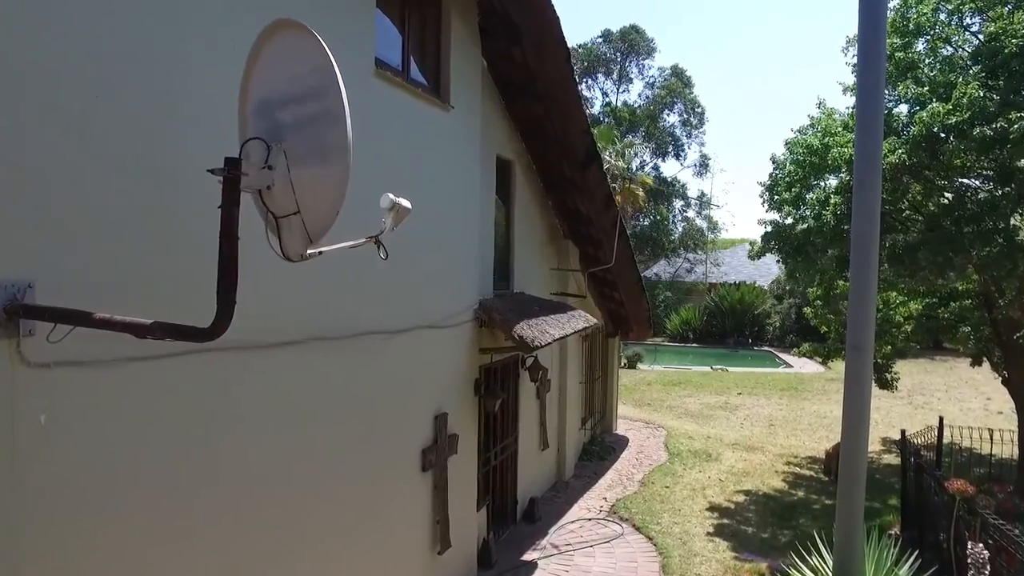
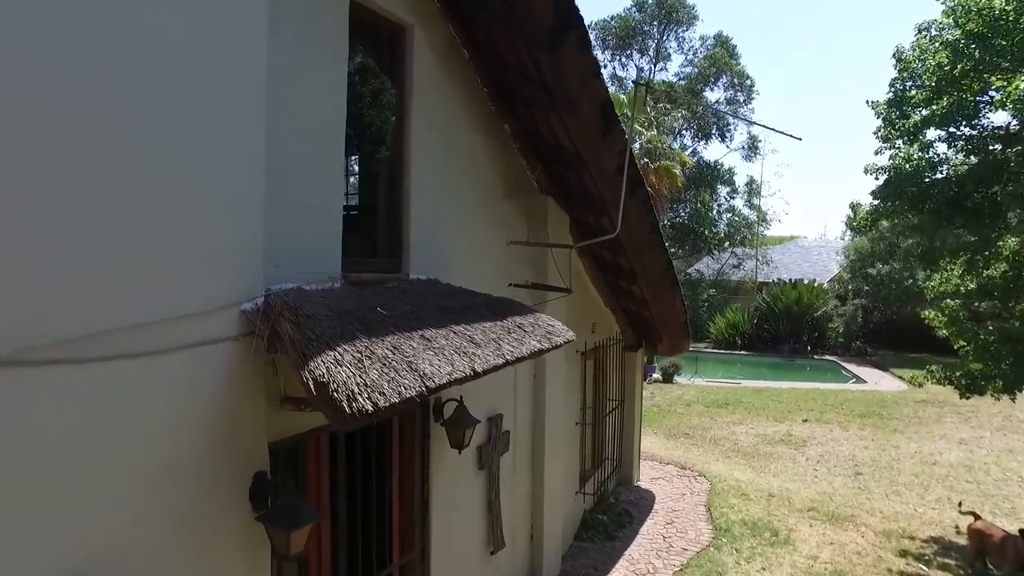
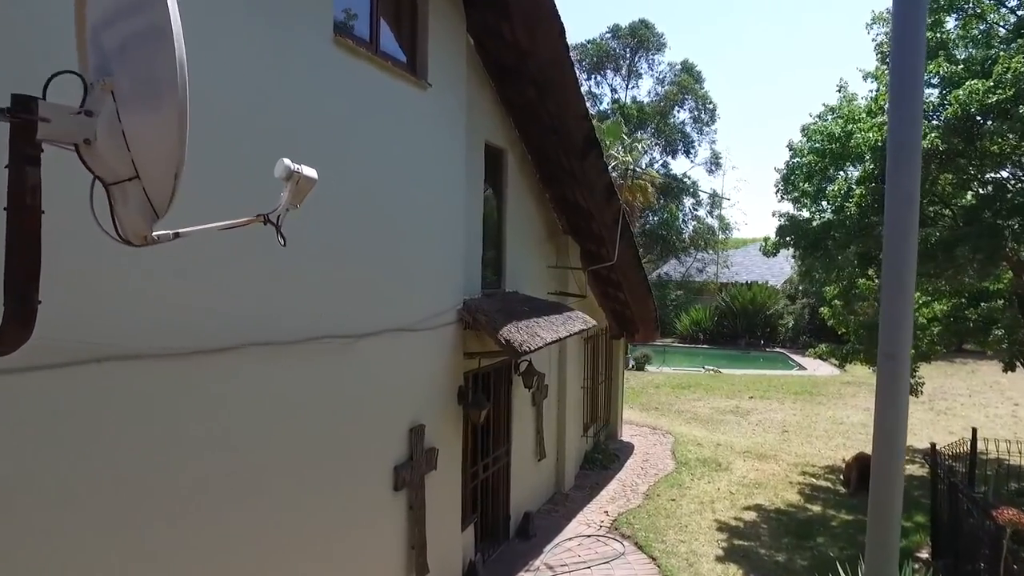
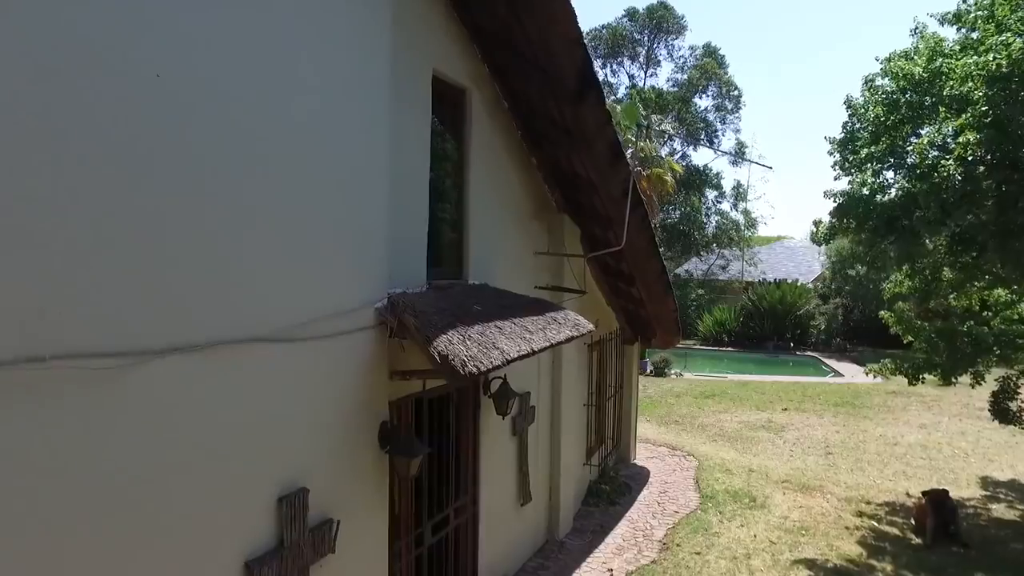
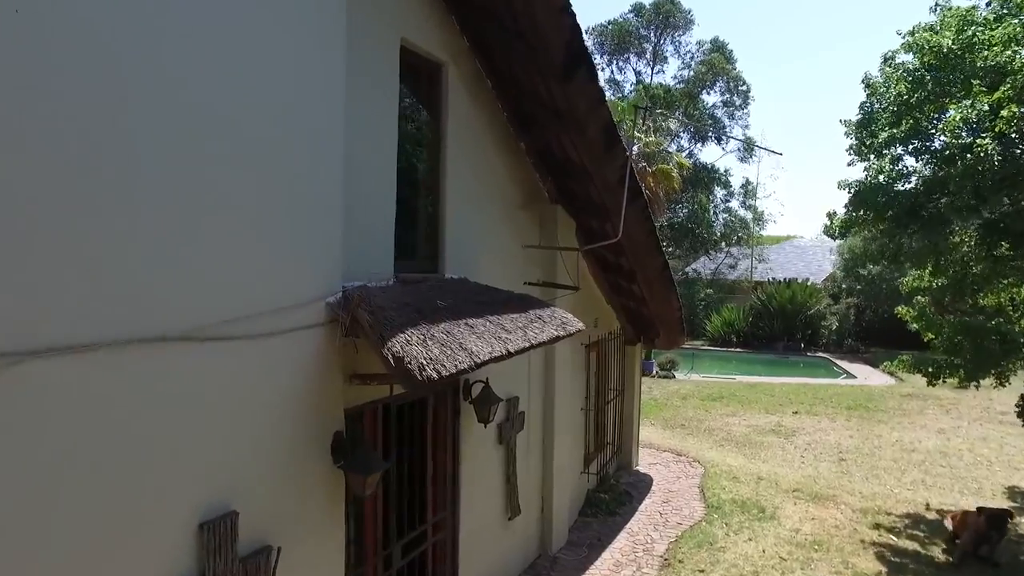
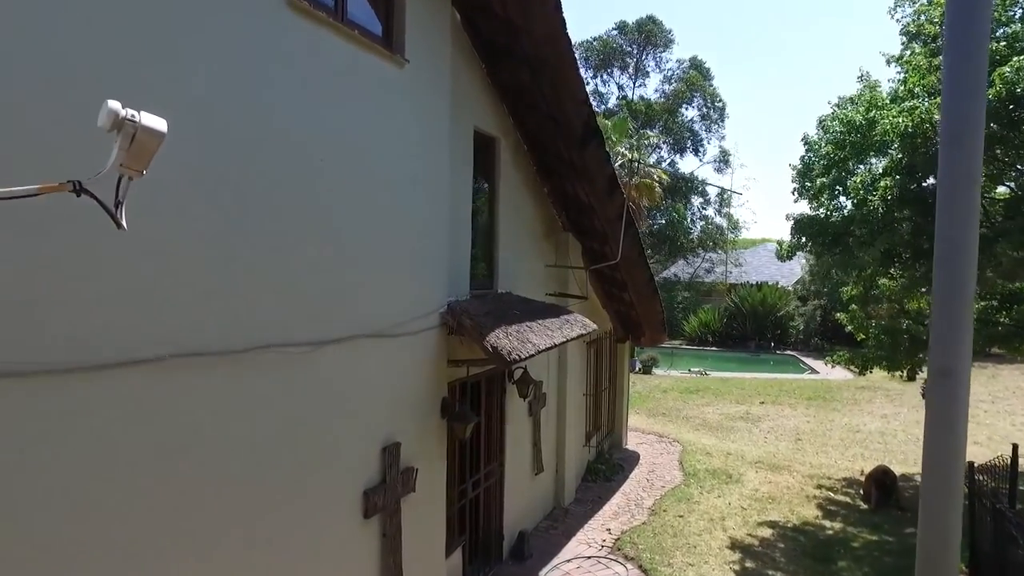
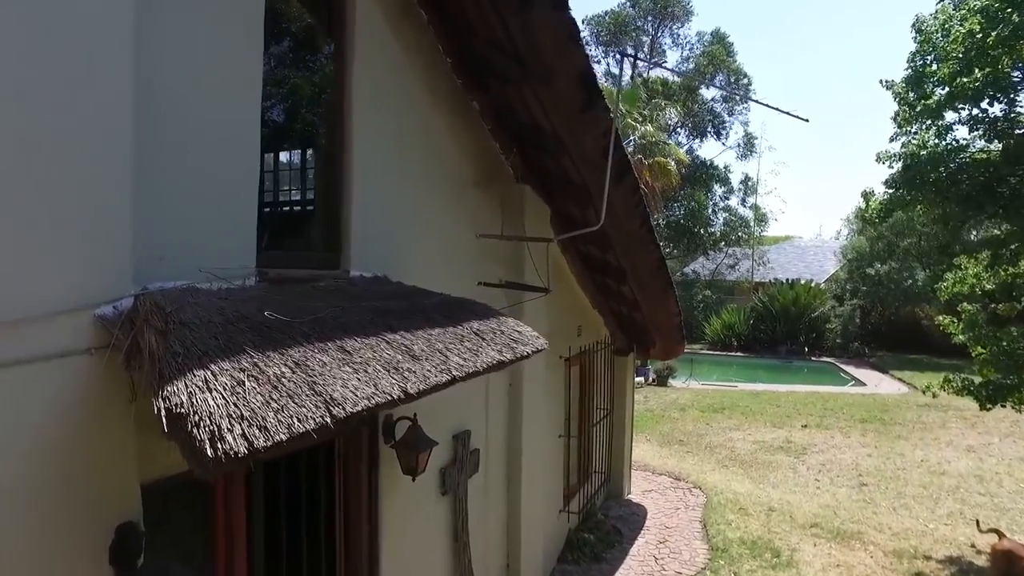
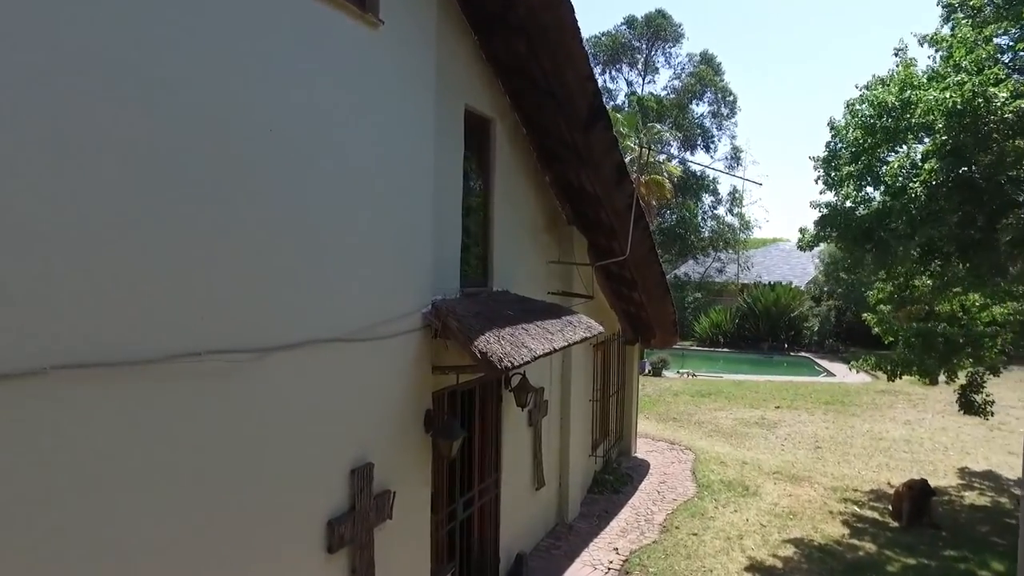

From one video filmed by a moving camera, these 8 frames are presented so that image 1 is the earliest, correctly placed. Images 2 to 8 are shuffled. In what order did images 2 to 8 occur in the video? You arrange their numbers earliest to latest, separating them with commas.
3, 6, 8, 4, 5, 2, 7
